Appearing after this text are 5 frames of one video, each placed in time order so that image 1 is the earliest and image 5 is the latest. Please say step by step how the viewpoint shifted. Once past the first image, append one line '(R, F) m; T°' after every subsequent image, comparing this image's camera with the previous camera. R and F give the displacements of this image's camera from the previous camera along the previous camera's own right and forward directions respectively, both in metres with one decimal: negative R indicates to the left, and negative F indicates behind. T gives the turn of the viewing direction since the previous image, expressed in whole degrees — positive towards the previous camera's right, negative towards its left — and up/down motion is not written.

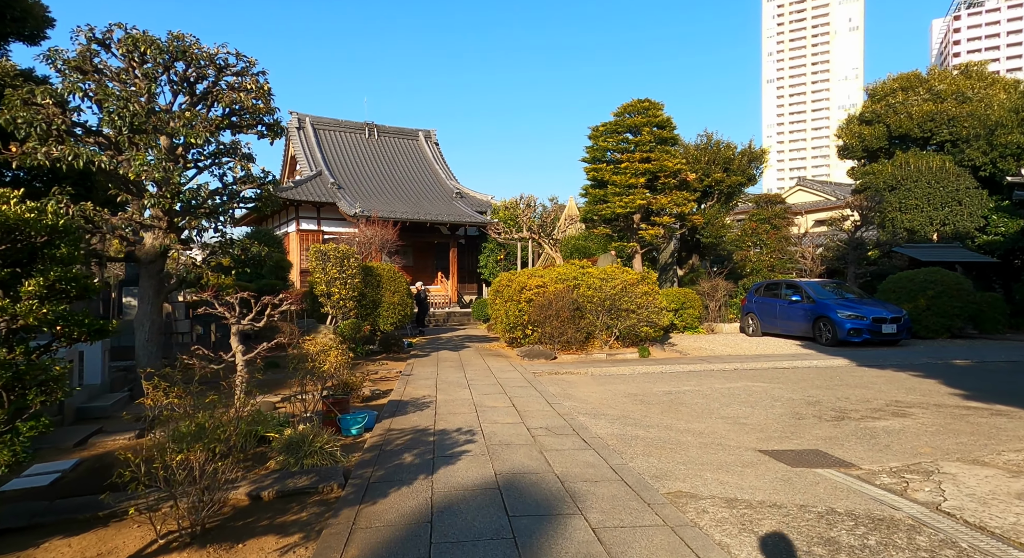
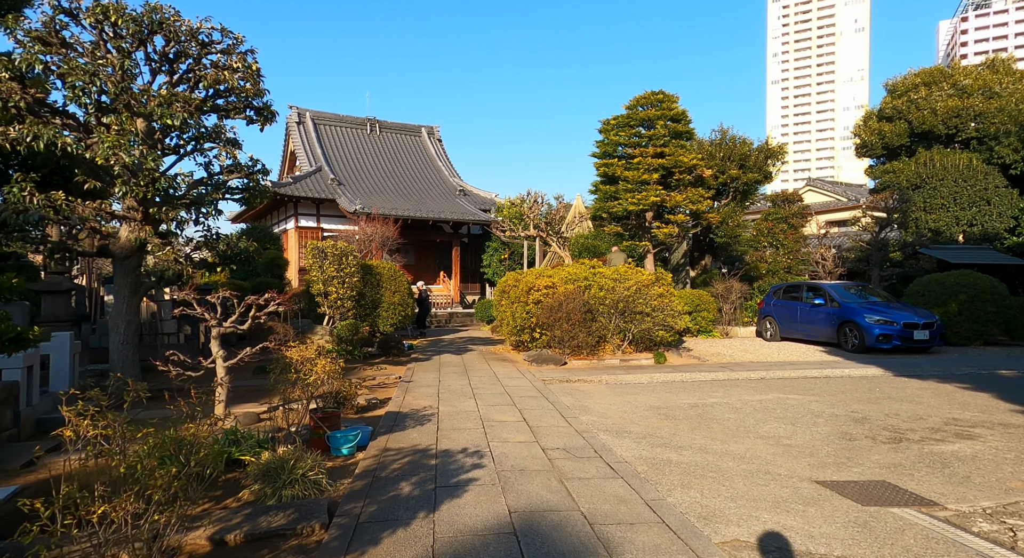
(-0.1, +0.7) m; 0°
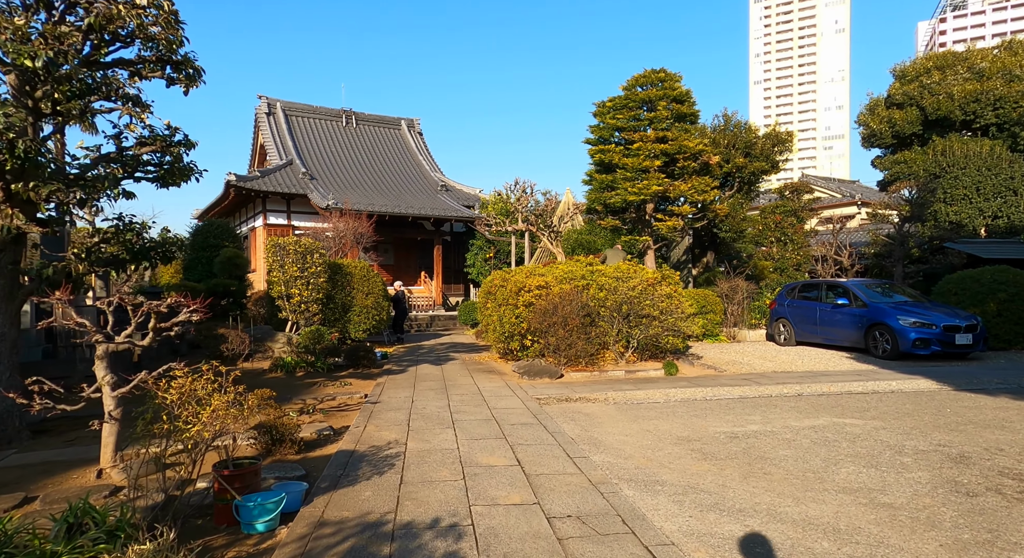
(0.0, +1.5) m; +1°
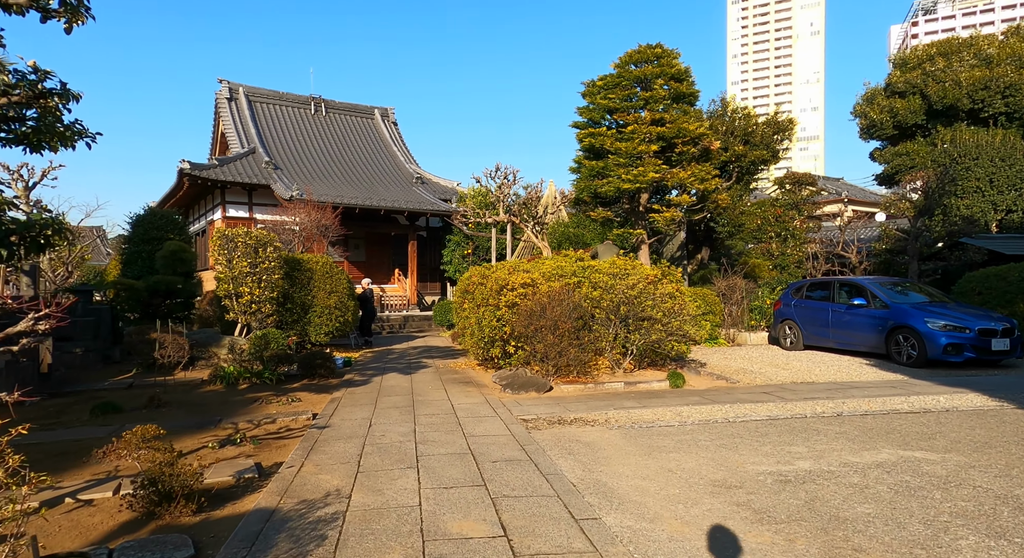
(0.0, +1.3) m; +2°
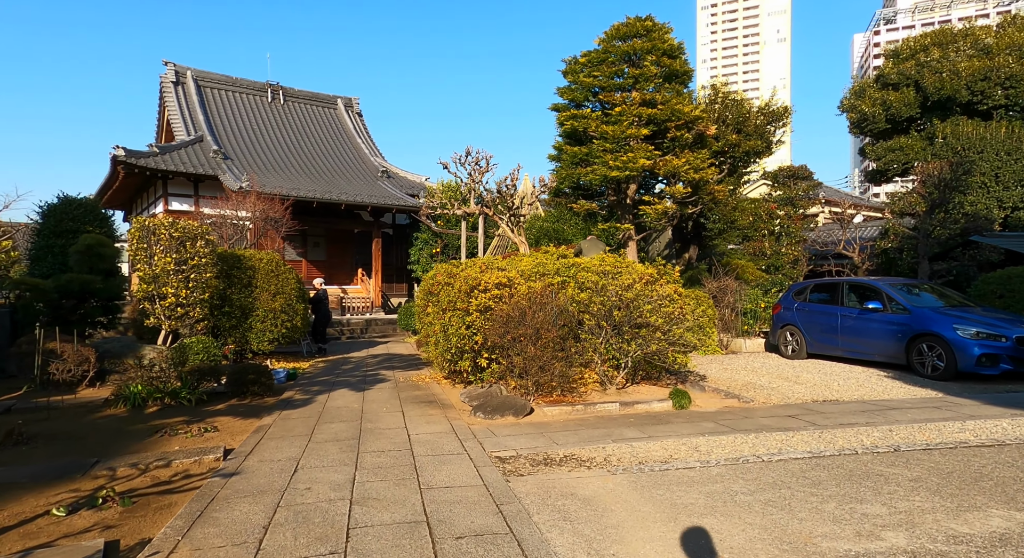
(0.0, +1.3) m; +3°
